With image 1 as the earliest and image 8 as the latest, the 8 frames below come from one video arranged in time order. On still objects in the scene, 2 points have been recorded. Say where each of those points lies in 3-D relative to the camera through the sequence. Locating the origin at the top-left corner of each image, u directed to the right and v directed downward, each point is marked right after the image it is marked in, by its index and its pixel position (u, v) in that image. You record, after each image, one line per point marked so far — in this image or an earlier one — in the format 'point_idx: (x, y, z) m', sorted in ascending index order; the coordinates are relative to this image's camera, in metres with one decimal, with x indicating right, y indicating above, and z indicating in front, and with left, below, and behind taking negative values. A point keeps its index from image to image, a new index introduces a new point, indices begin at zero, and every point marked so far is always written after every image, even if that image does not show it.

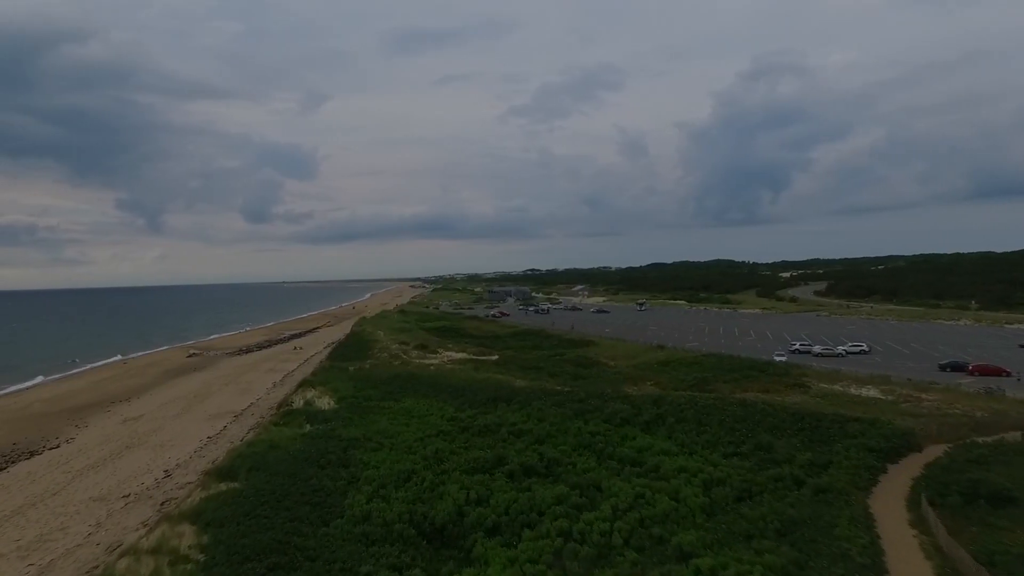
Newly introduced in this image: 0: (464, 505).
0: (-1.4, -6.5, +17.2) m
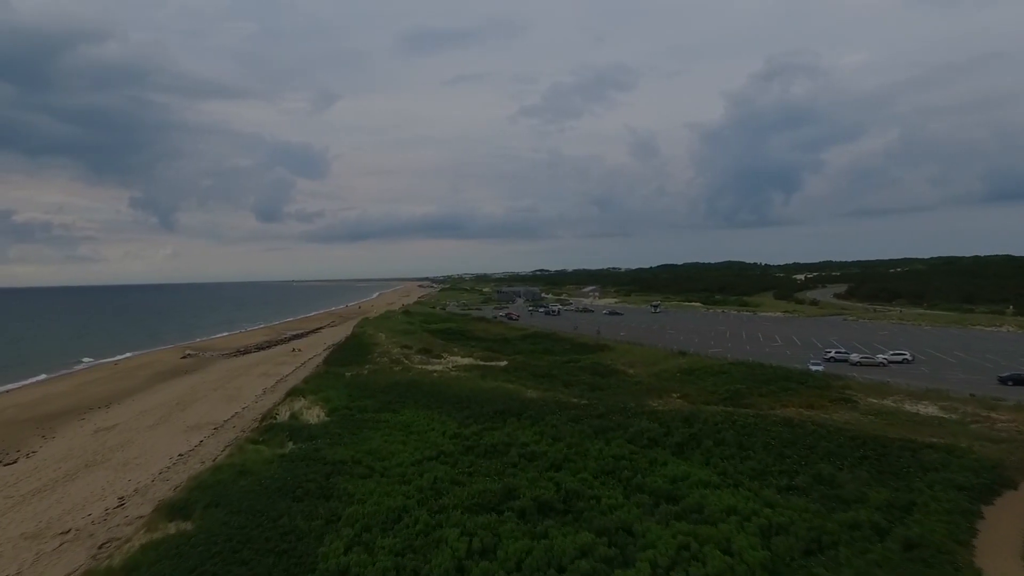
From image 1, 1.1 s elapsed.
0: (-1.1, -6.5, +13.9) m
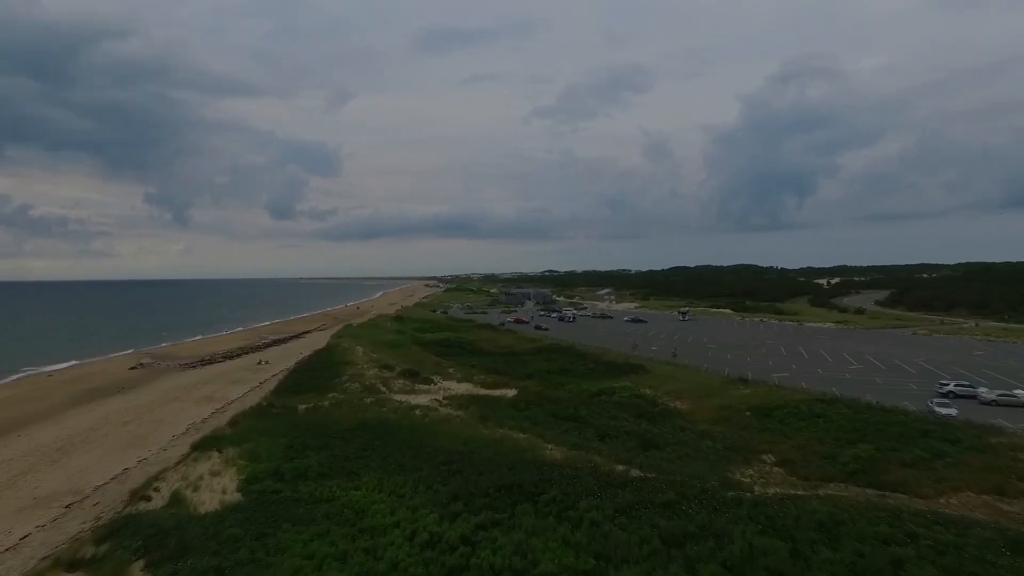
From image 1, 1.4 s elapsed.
0: (-1.0, -6.8, +3.7) m
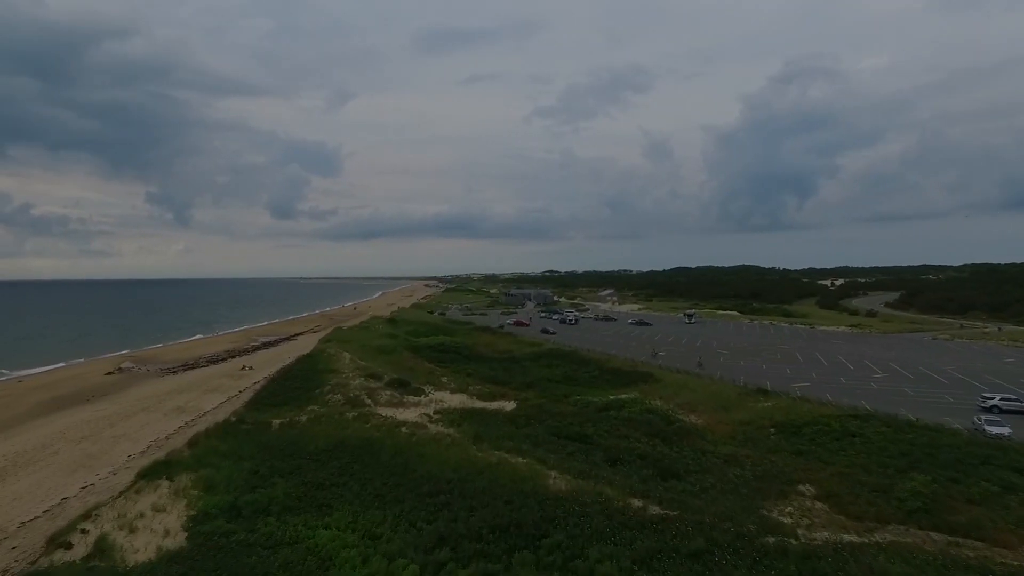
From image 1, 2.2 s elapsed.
0: (-1.1, -6.9, +0.8) m
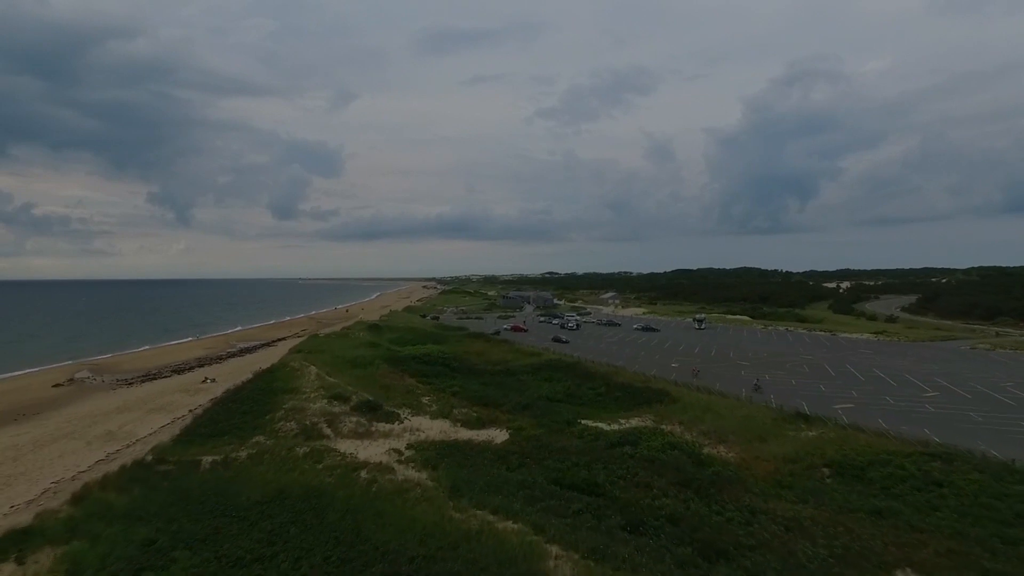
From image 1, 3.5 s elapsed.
0: (-1.4, -7.0, -4.4) m
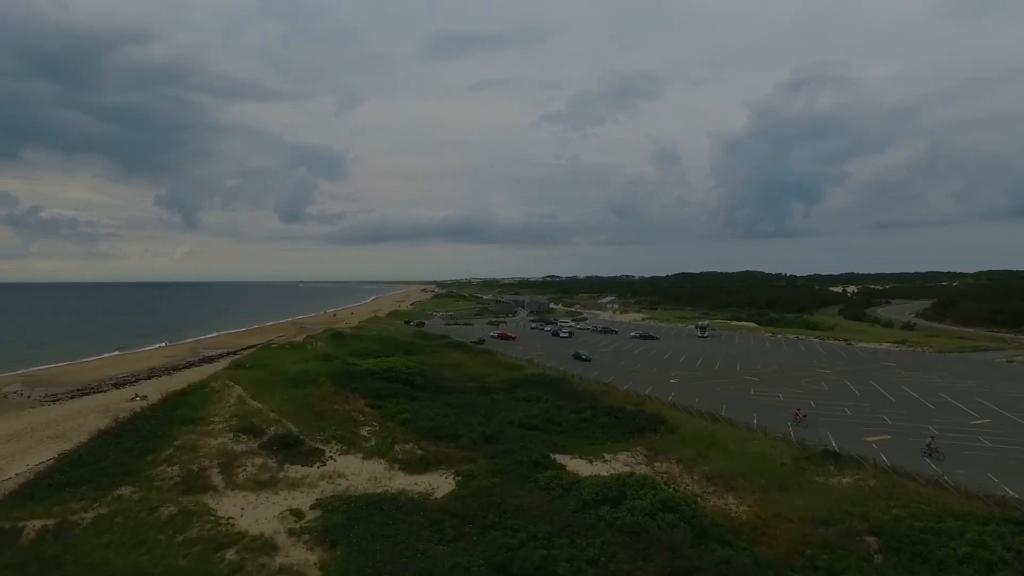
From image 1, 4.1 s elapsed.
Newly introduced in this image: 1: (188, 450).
0: (-3.2, -7.0, -9.8) m
1: (-11.0, -5.5, +19.6) m
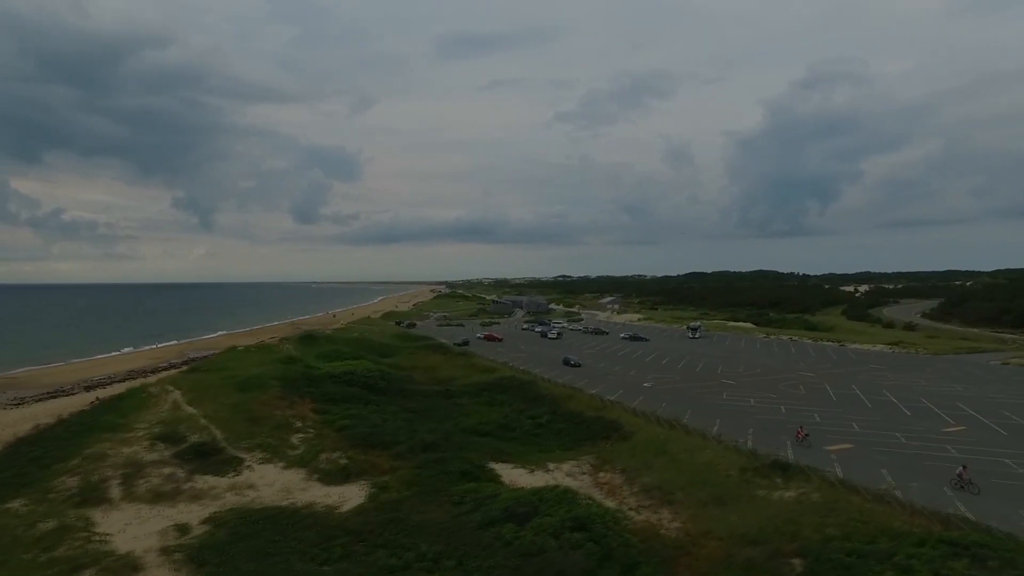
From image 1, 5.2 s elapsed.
0: (-6.5, -7.1, -10.7) m
1: (-13.6, -5.6, +18.9) m
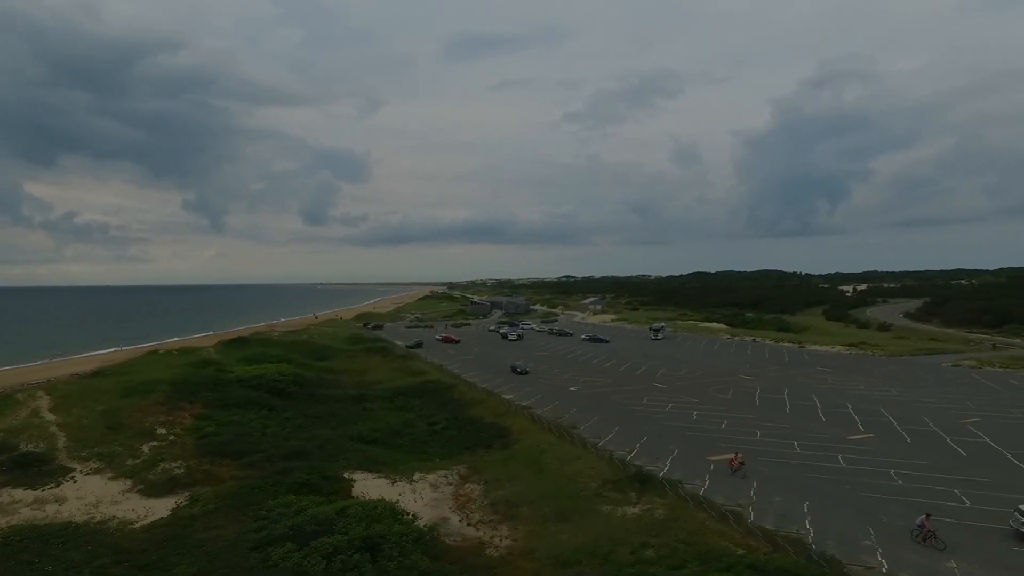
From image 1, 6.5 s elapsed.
0: (-12.1, -7.1, -11.7) m
1: (-18.9, -5.7, +17.9) m
